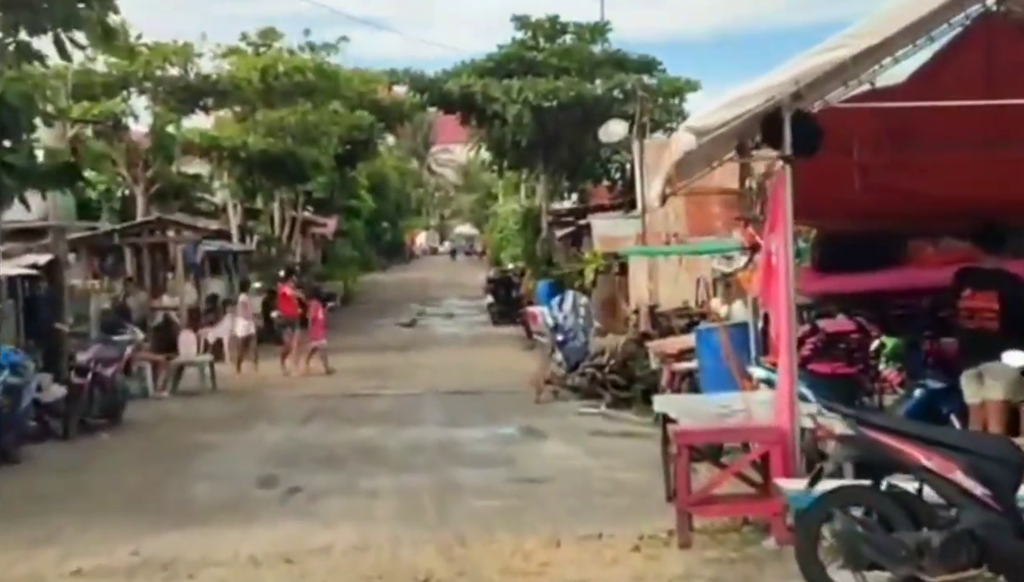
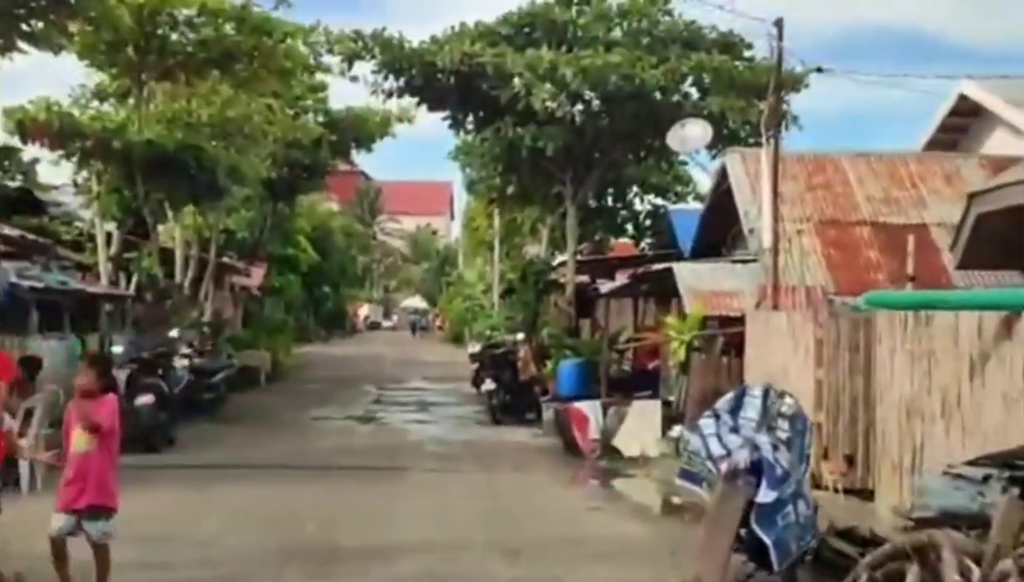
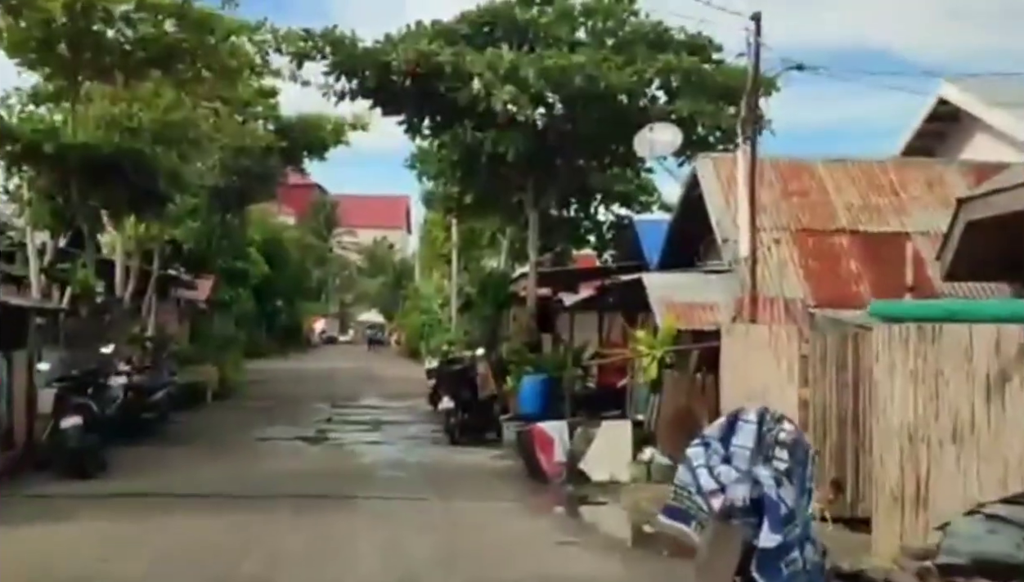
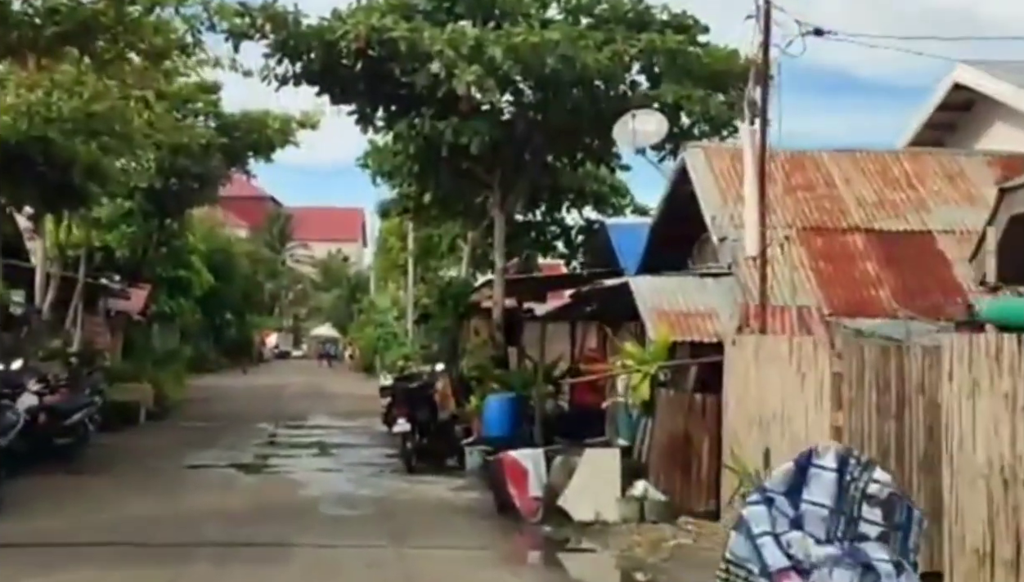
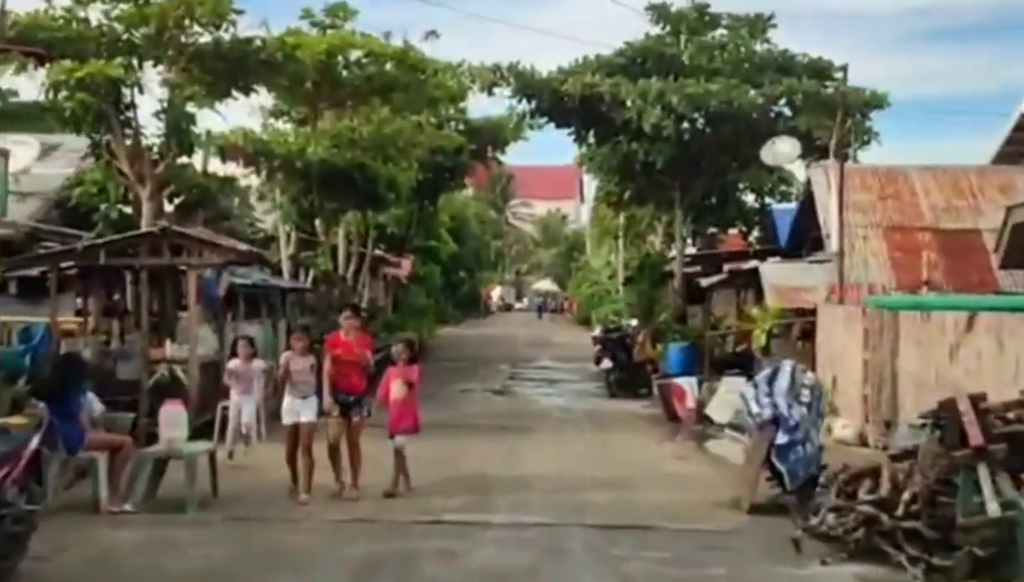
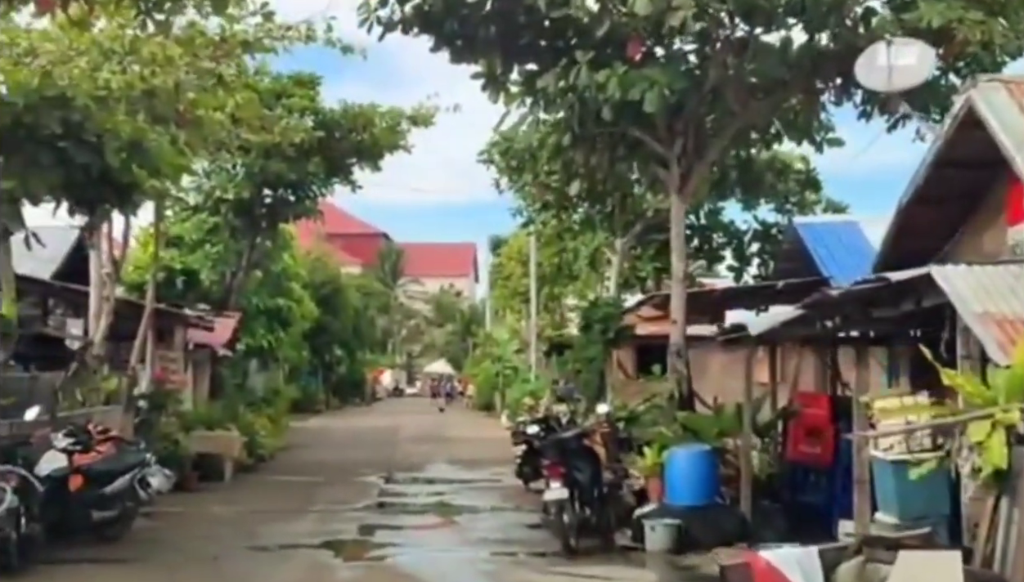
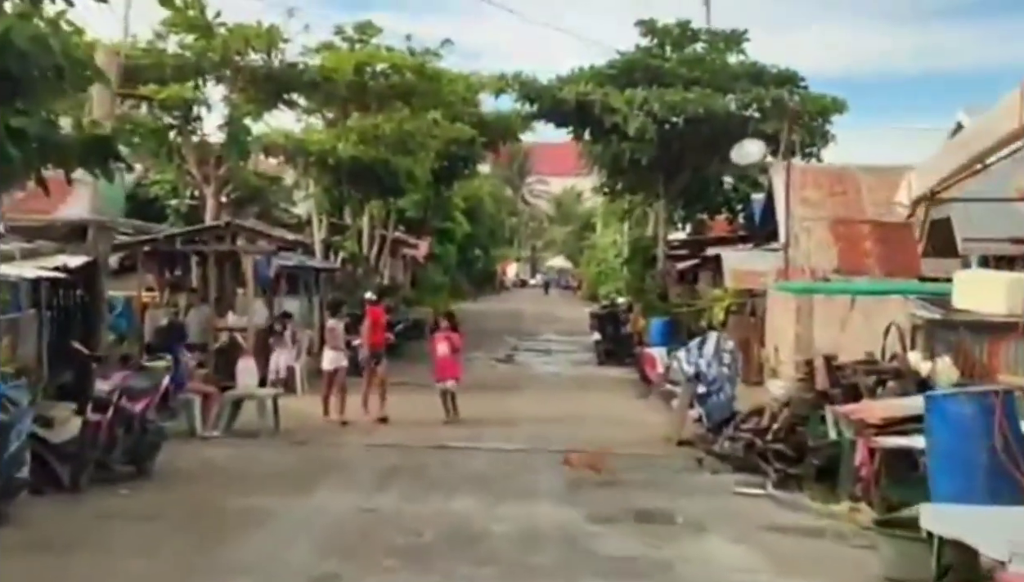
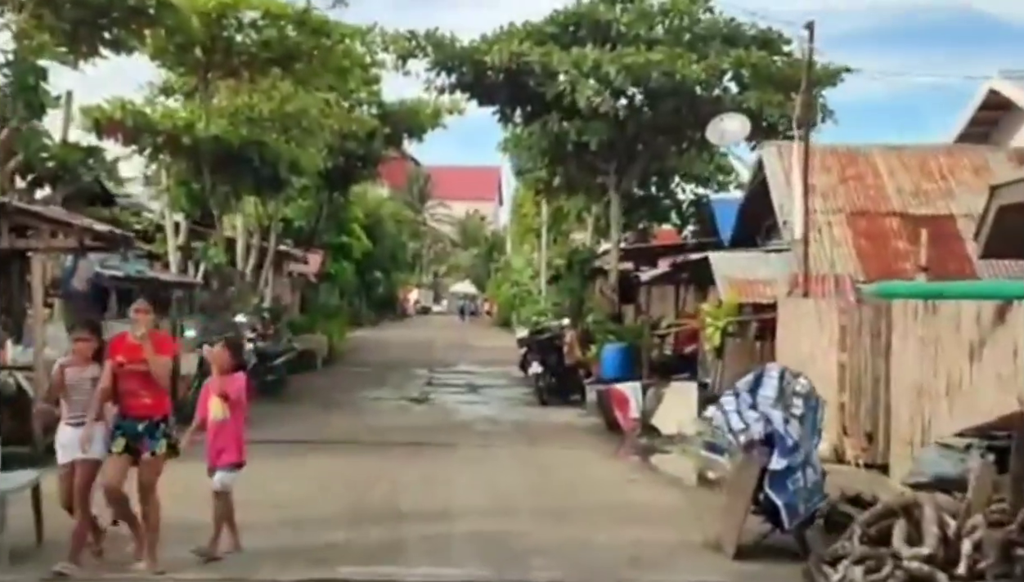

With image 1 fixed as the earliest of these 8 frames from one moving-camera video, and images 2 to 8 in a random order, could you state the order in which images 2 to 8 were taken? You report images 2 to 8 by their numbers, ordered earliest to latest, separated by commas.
7, 5, 8, 2, 3, 4, 6
